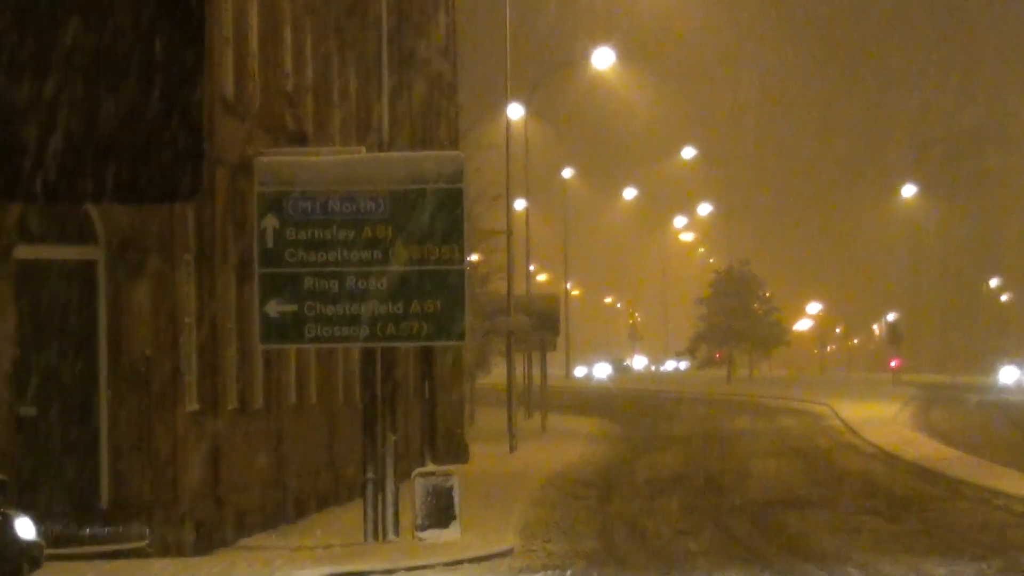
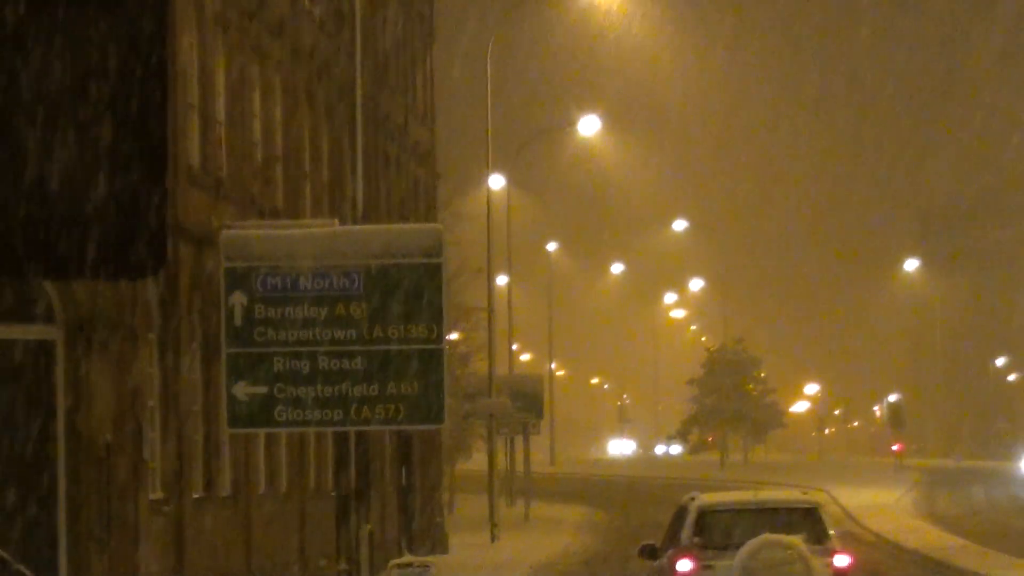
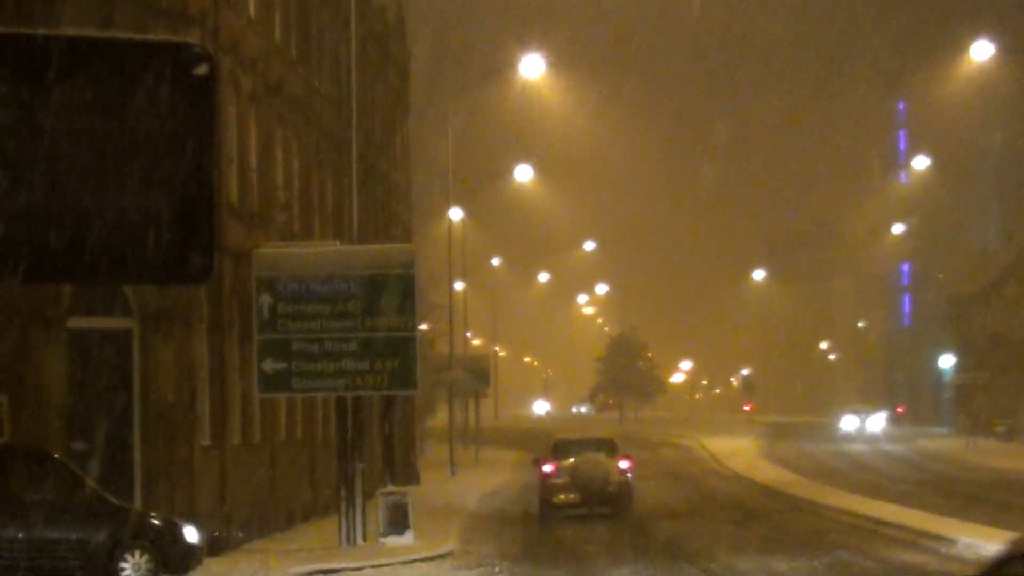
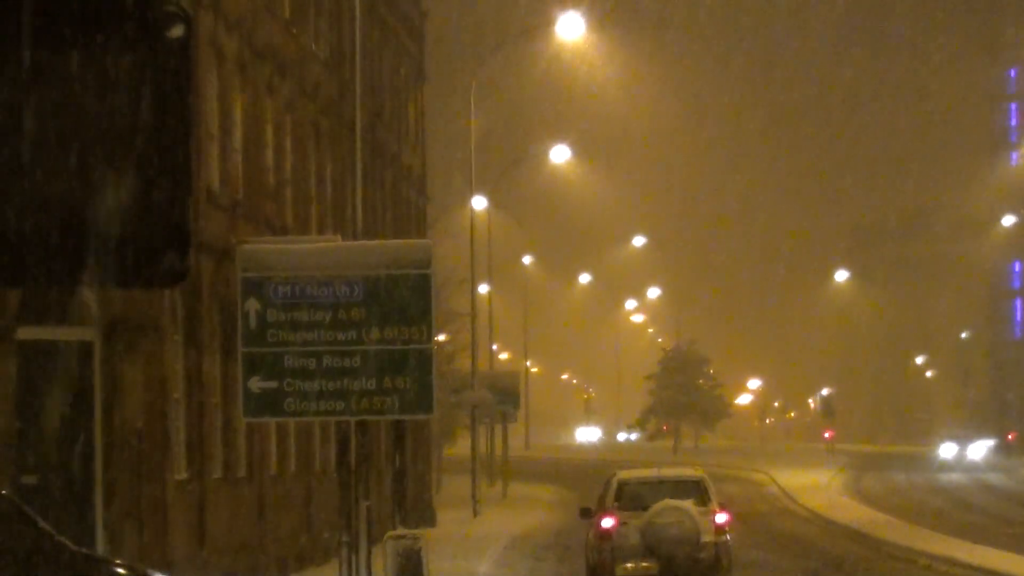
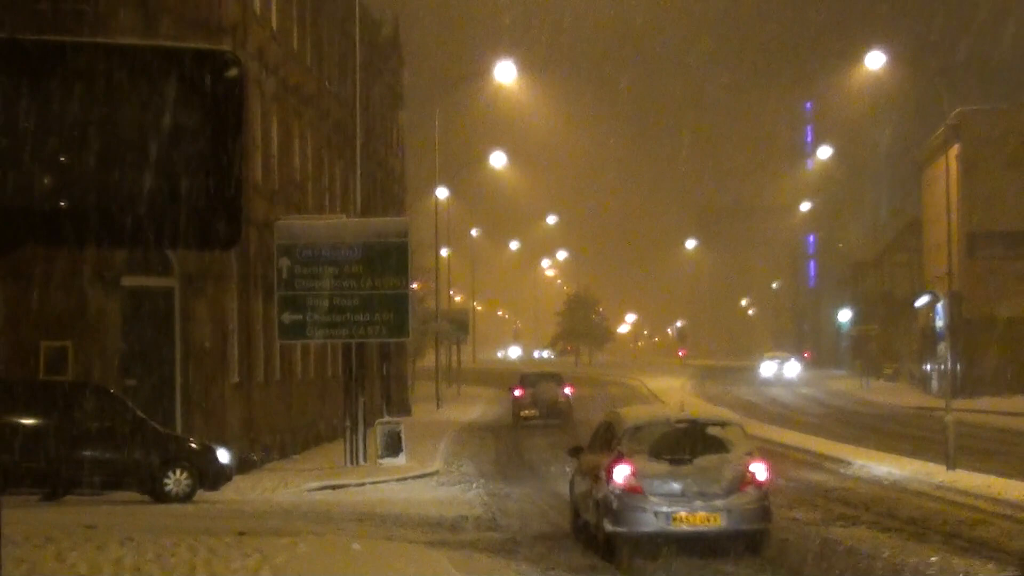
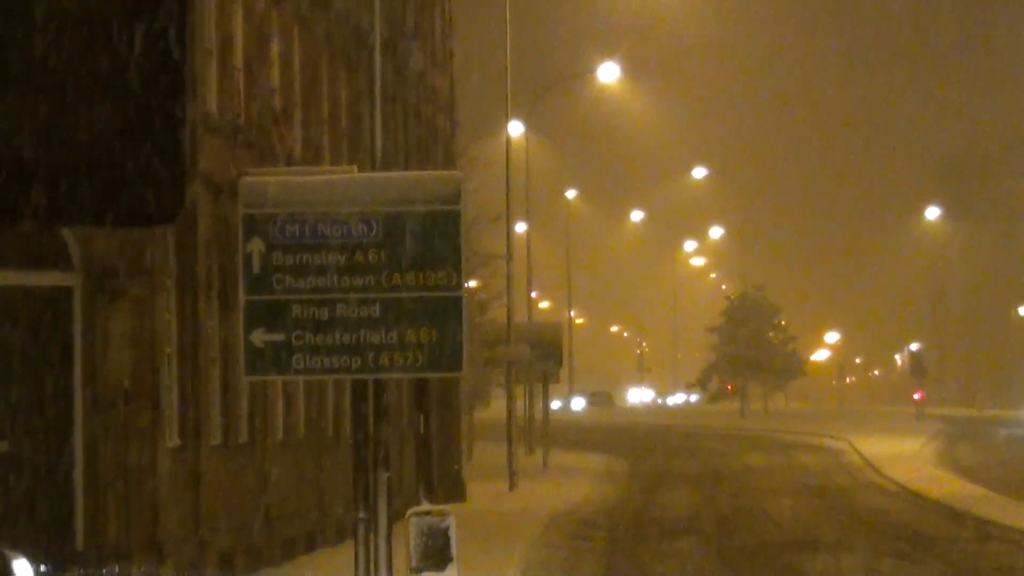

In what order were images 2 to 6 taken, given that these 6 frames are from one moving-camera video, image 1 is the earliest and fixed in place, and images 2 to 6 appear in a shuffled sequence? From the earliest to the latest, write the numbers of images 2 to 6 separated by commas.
6, 2, 4, 3, 5
